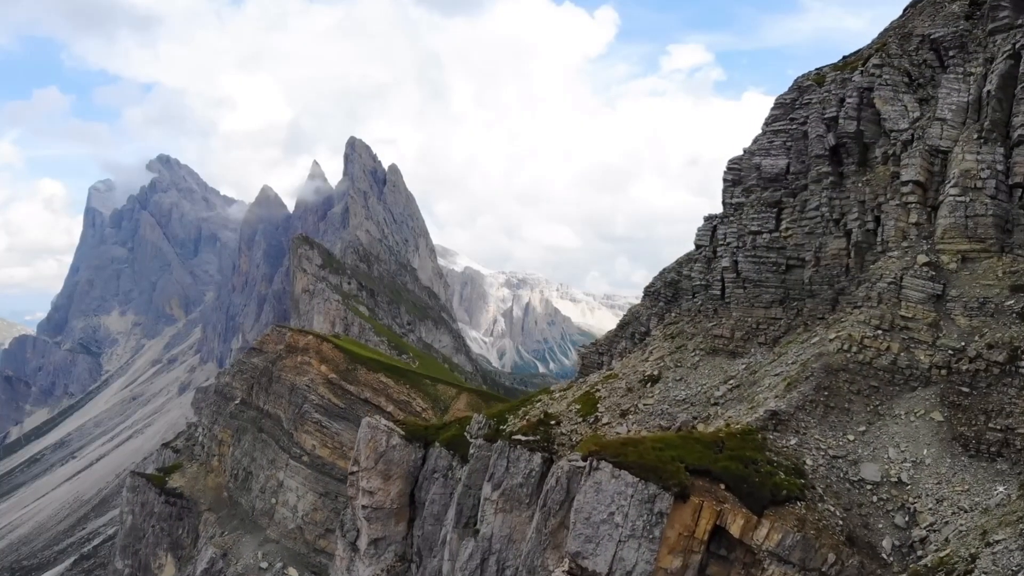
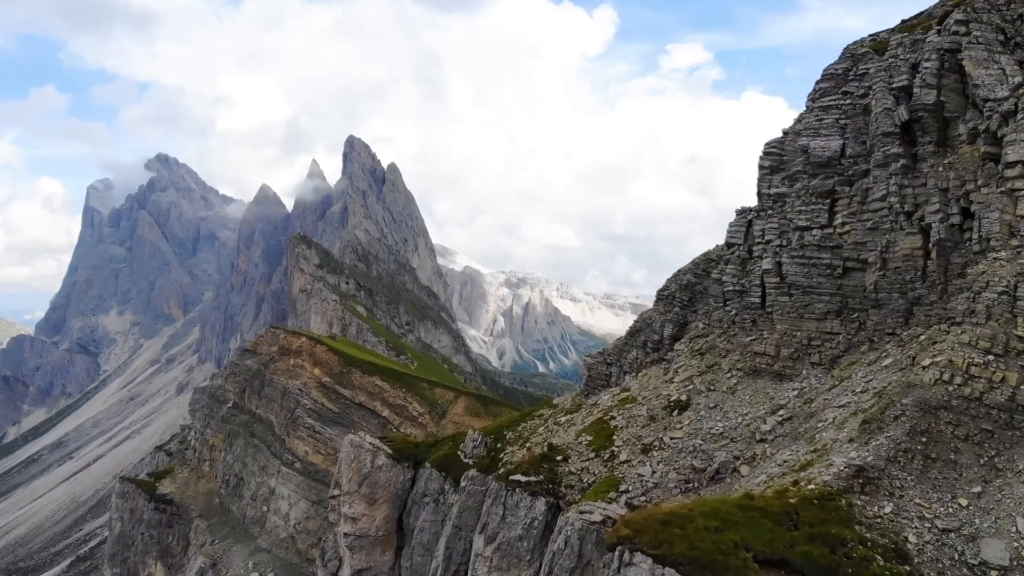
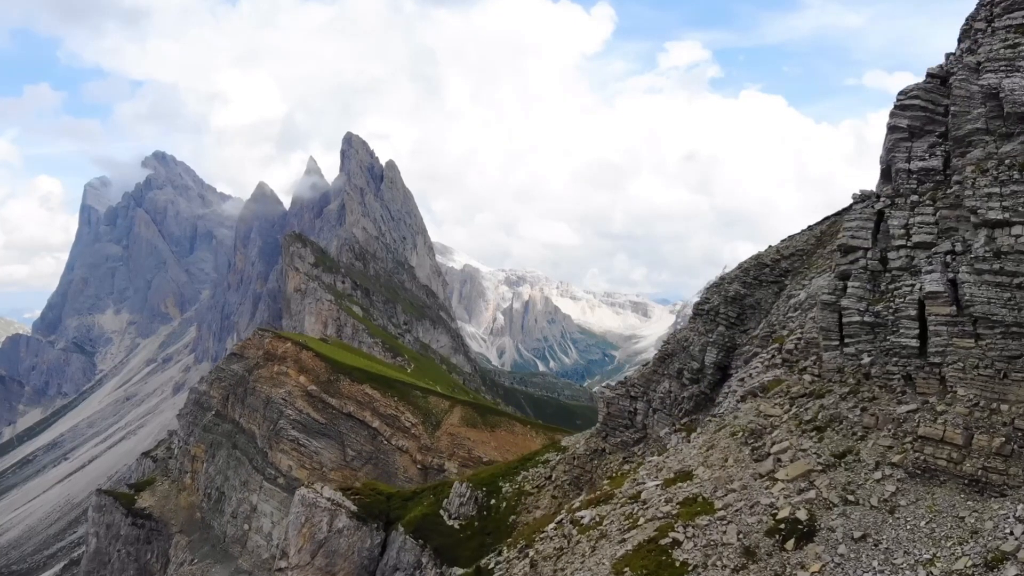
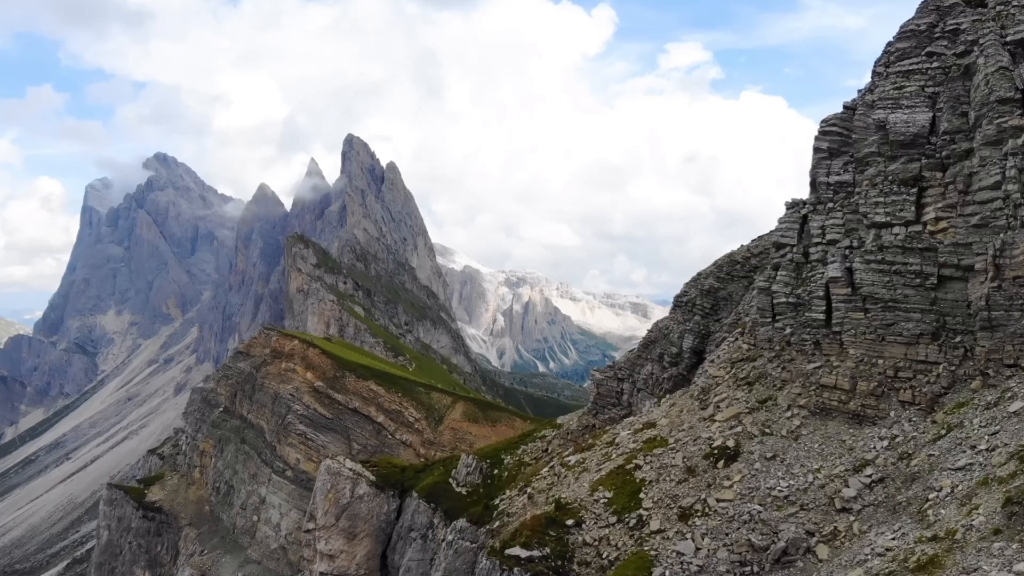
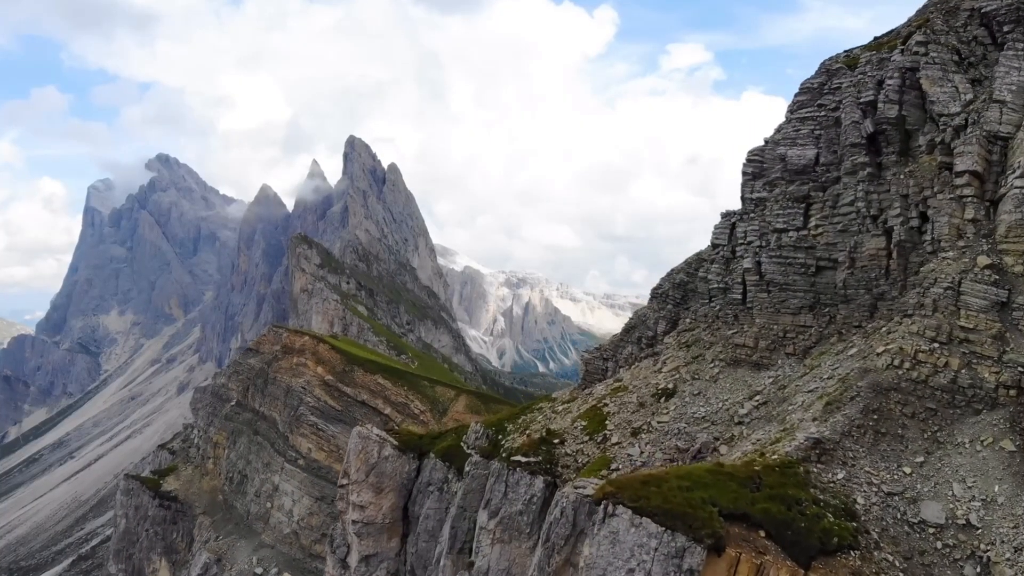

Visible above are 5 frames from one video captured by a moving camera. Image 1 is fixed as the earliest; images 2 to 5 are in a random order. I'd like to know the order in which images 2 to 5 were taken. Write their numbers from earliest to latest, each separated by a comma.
5, 2, 4, 3
